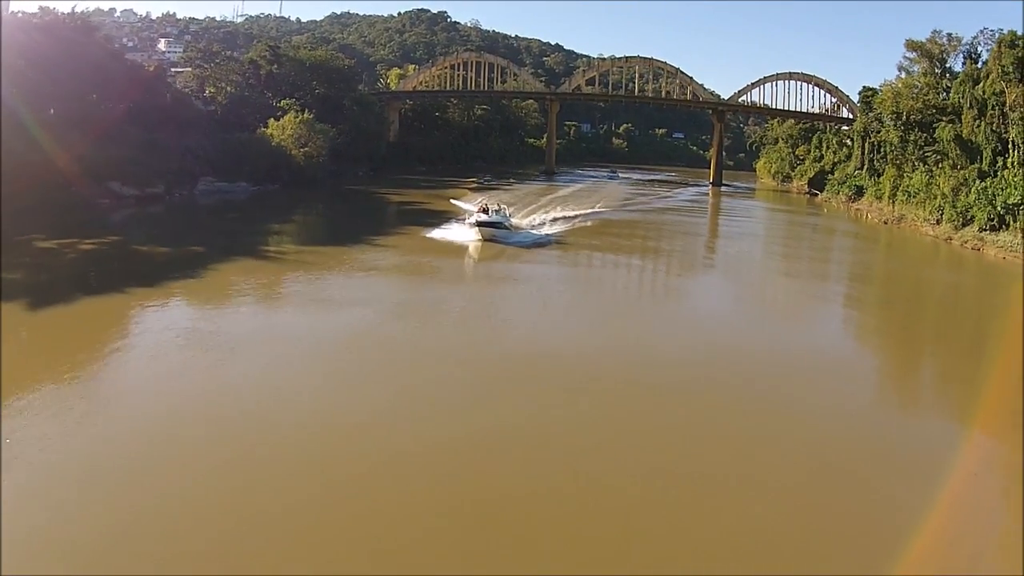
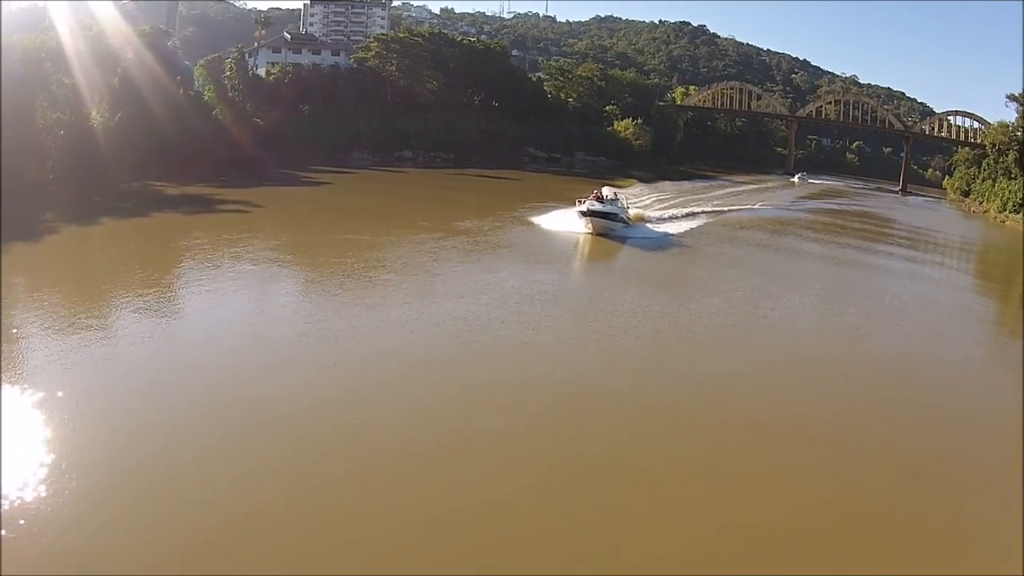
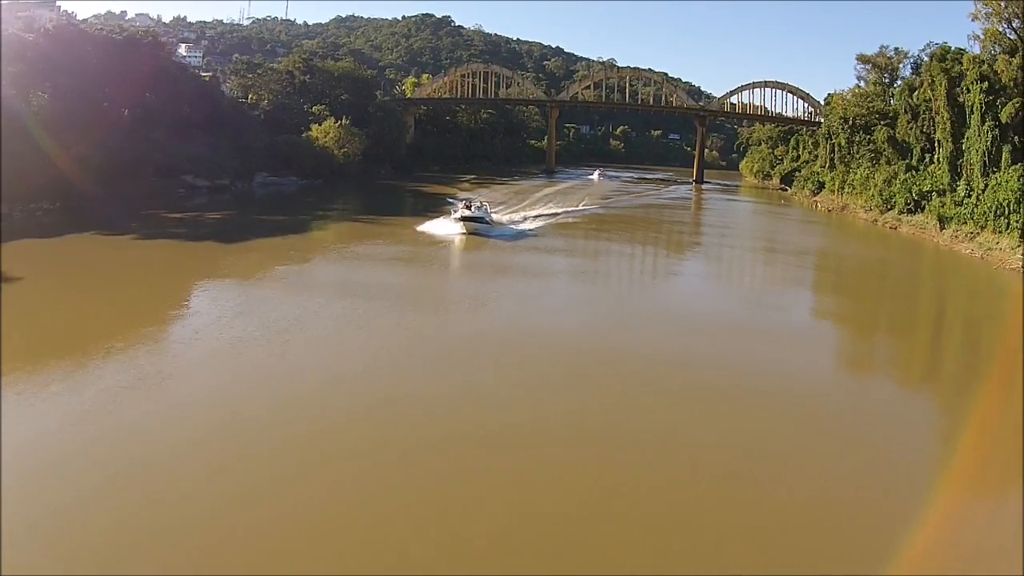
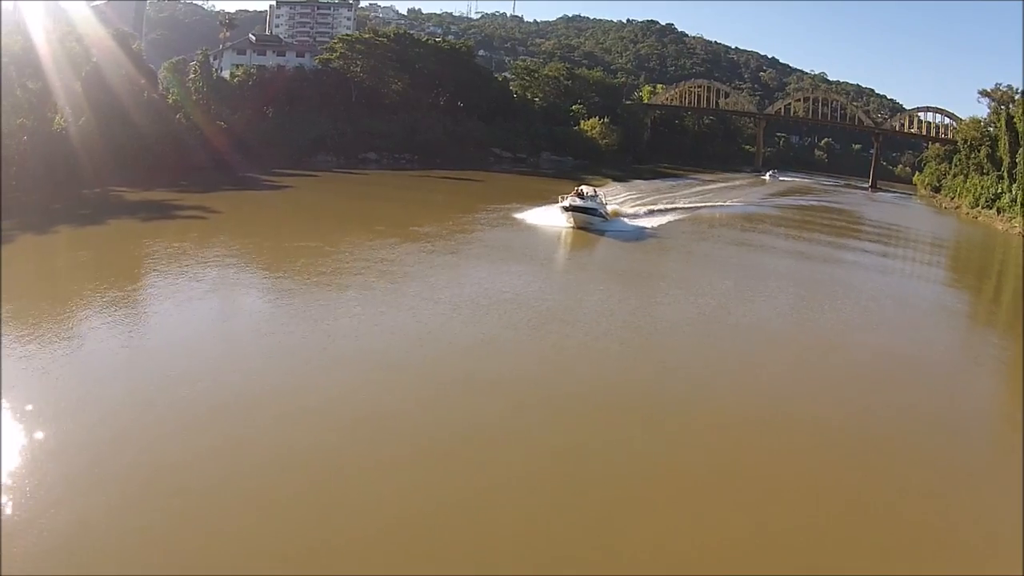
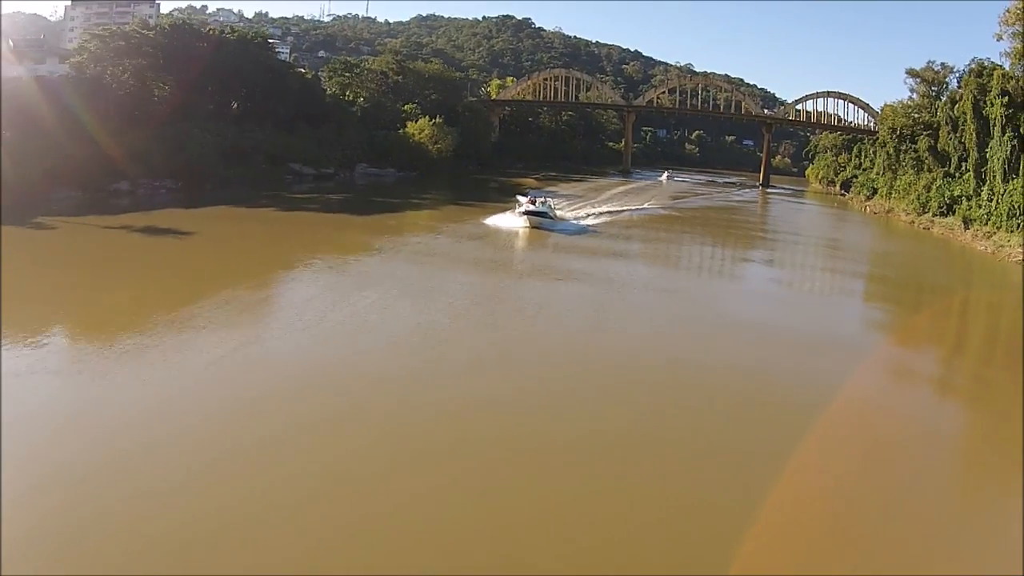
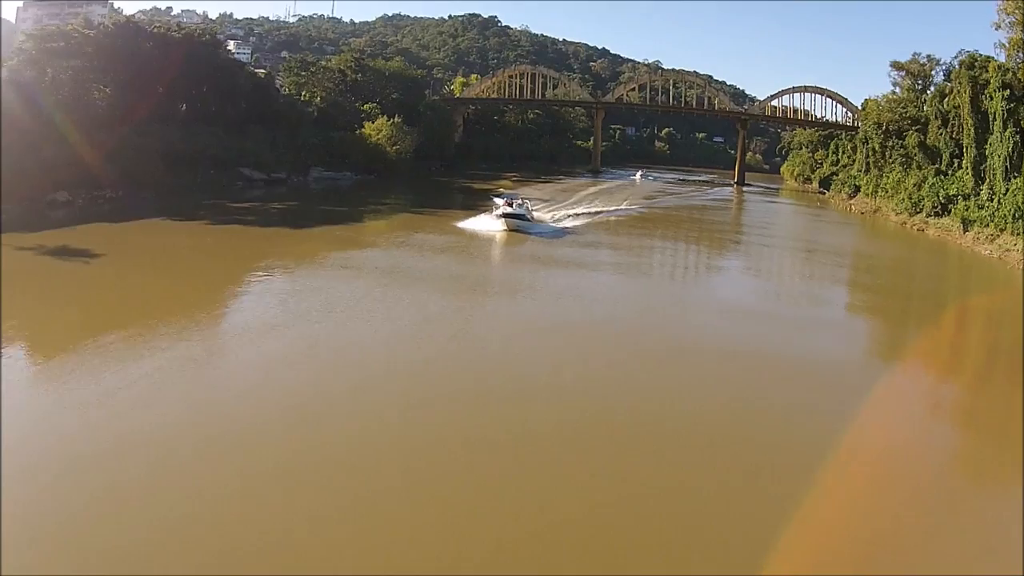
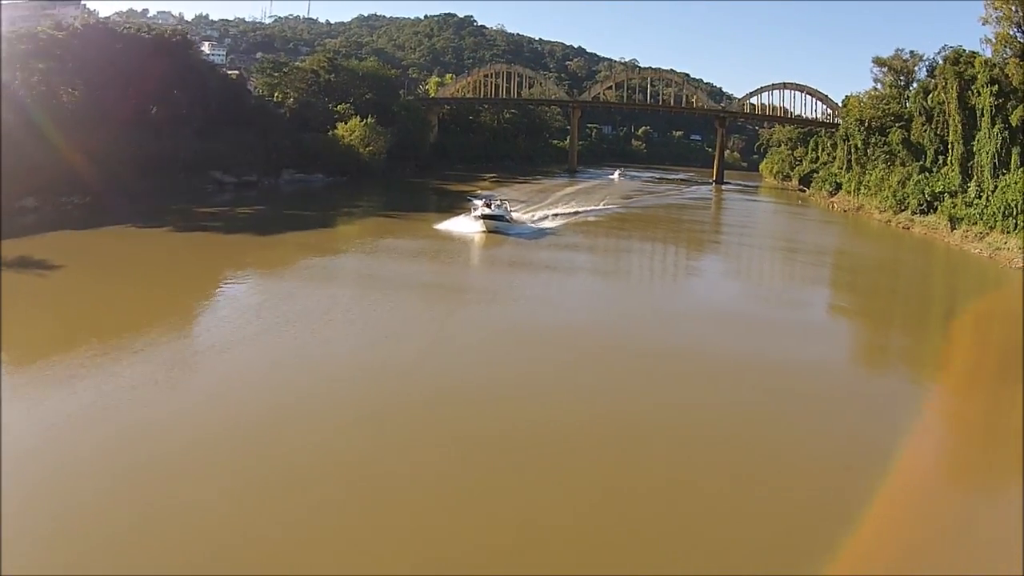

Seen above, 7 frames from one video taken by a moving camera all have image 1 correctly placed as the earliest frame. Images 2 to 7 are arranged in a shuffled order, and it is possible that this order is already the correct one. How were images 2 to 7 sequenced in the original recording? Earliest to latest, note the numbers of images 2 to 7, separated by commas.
3, 7, 6, 5, 4, 2
